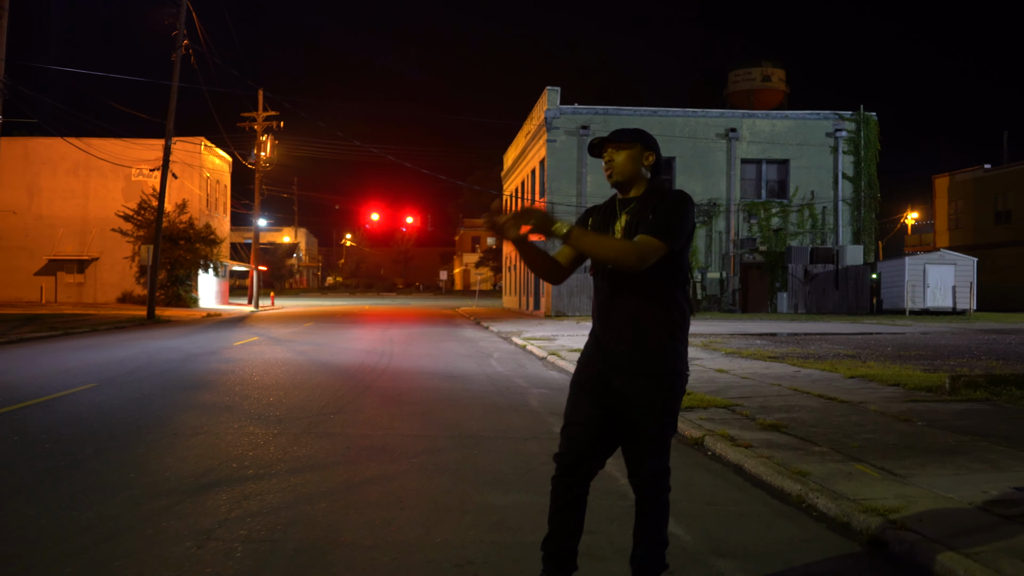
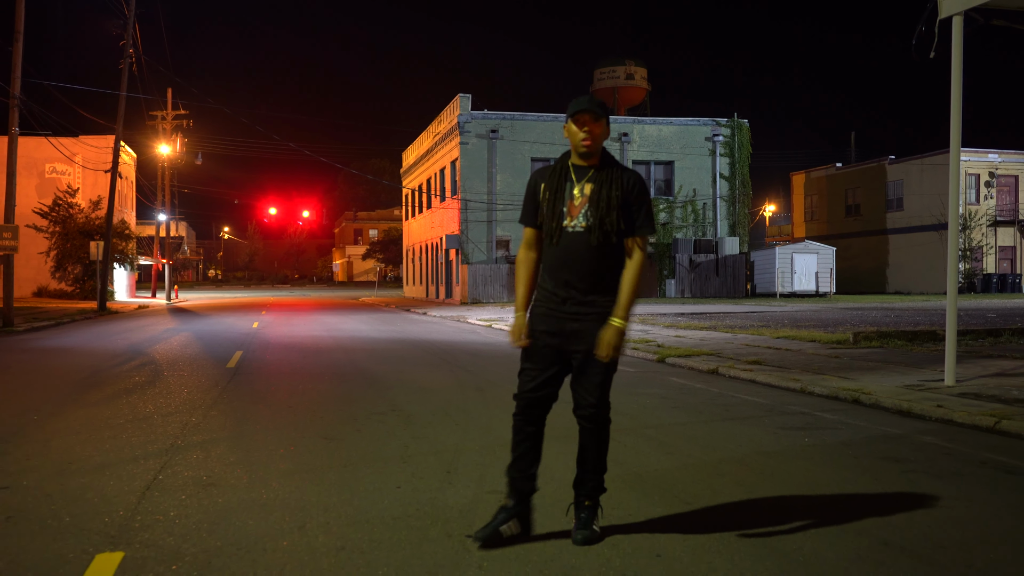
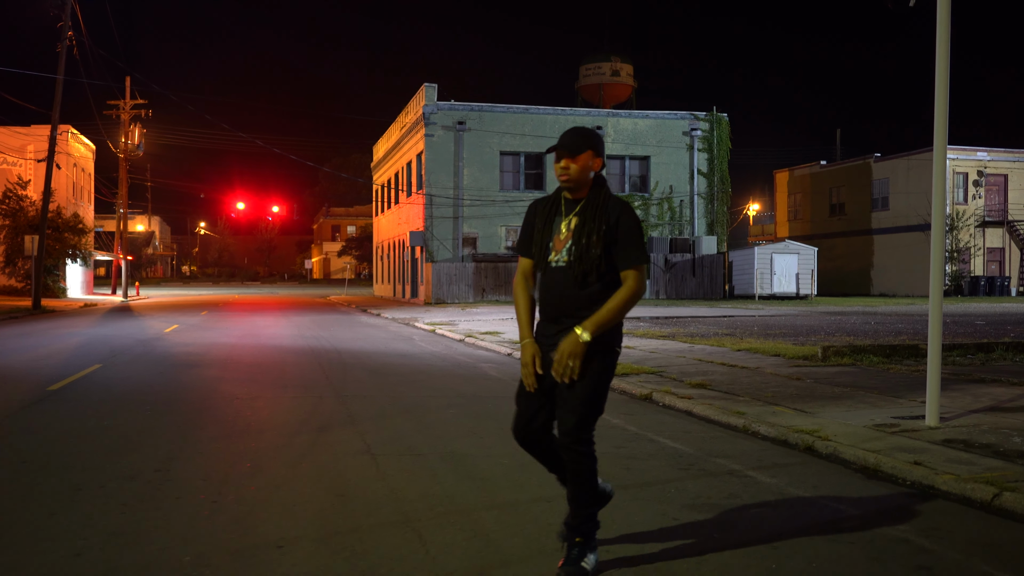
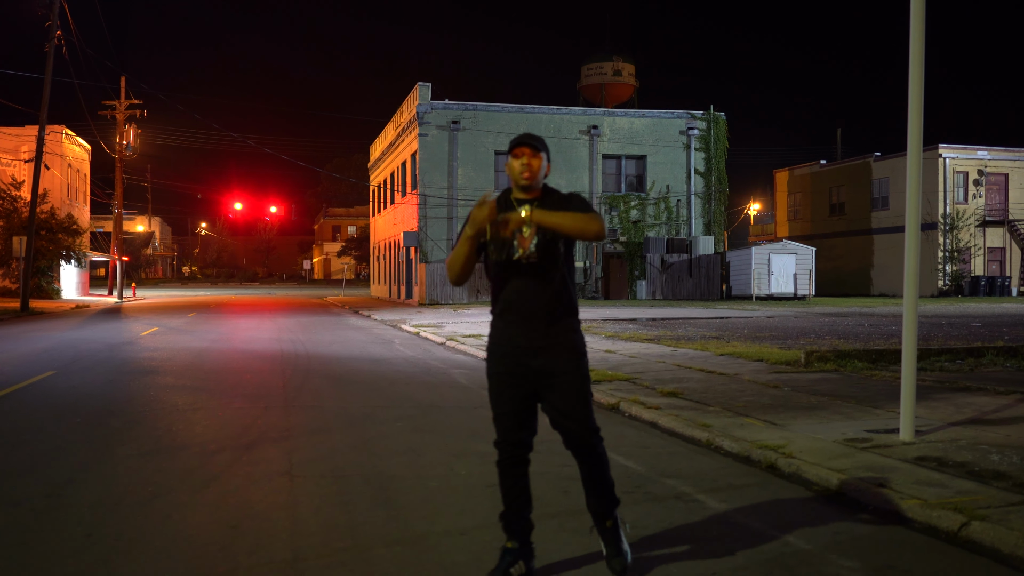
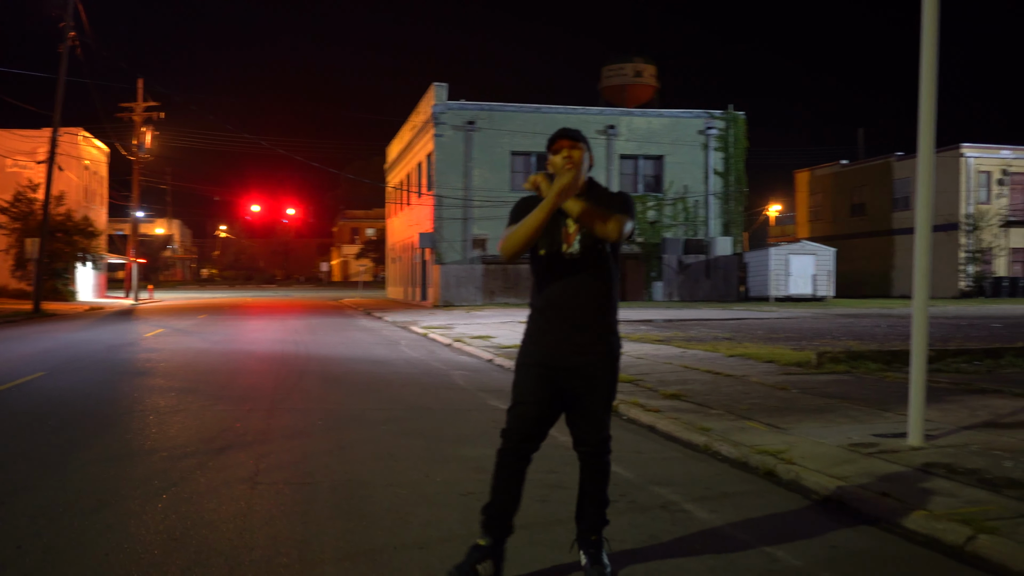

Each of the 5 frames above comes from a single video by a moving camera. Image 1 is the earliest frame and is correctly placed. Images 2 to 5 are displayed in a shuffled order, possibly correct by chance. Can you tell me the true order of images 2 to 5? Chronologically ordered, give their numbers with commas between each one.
5, 4, 3, 2
